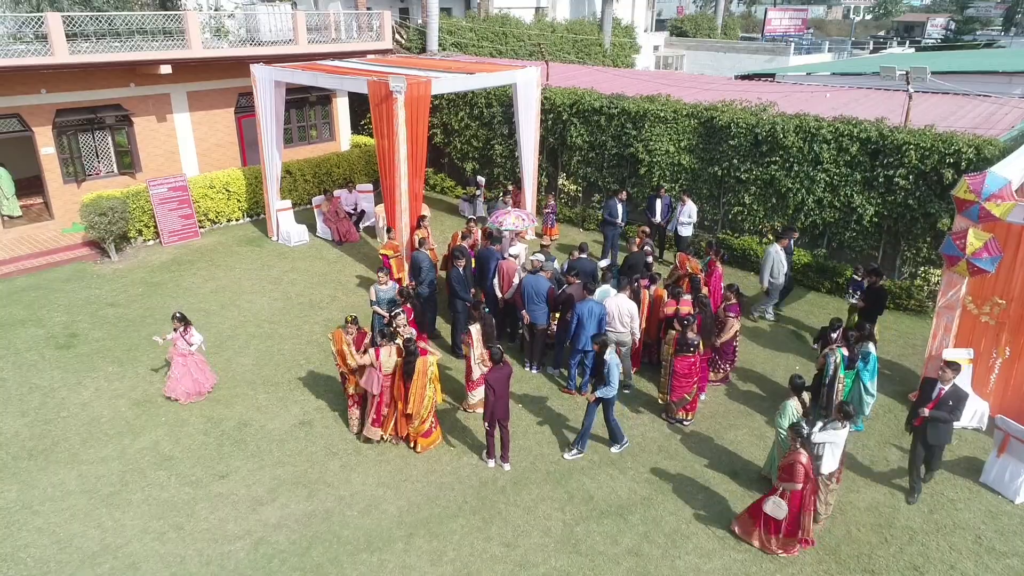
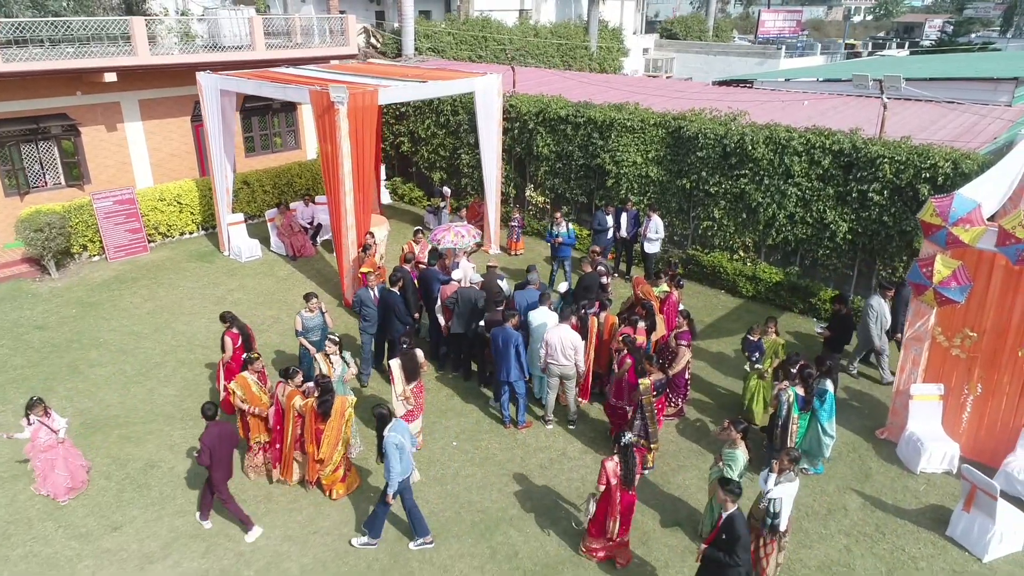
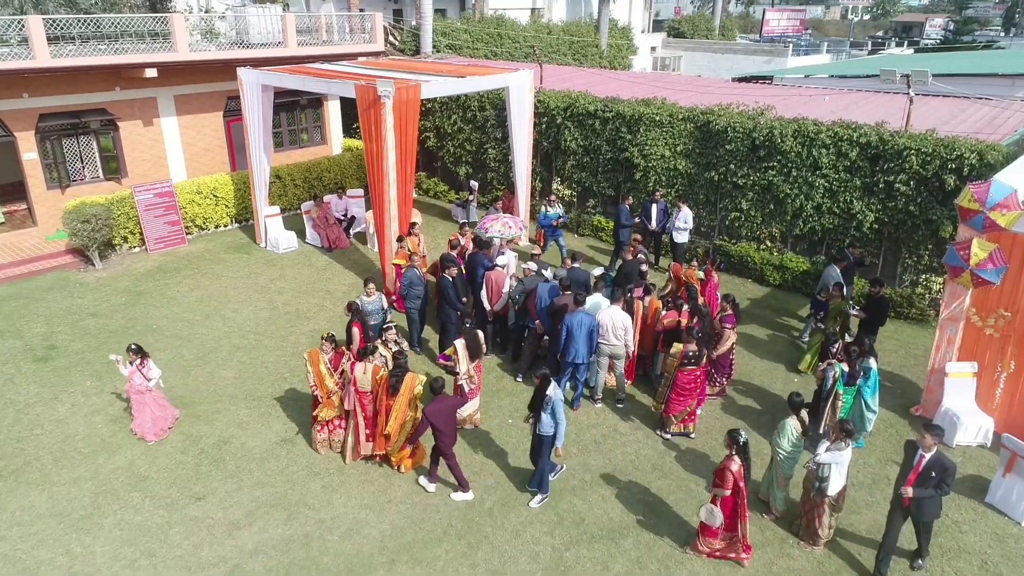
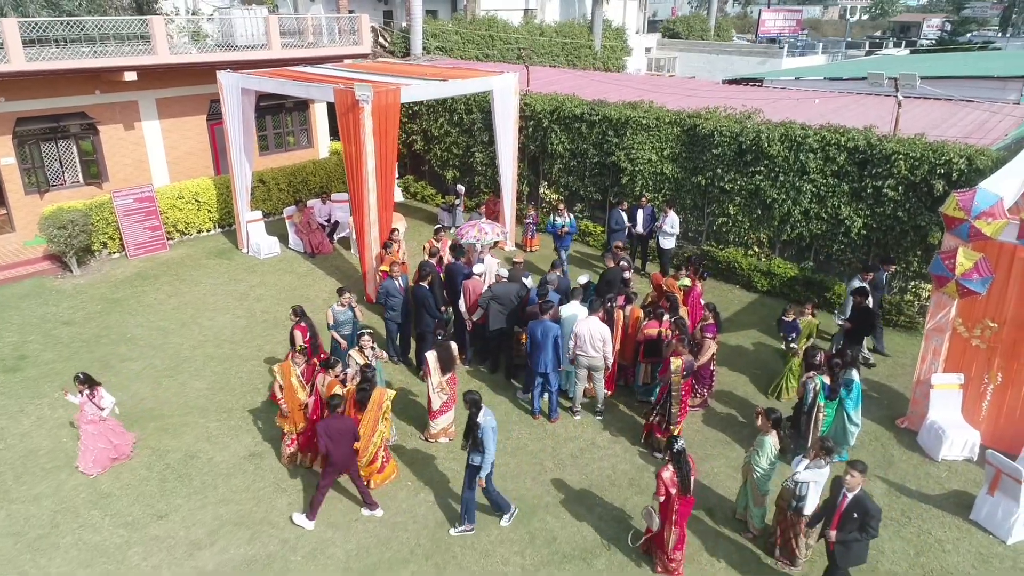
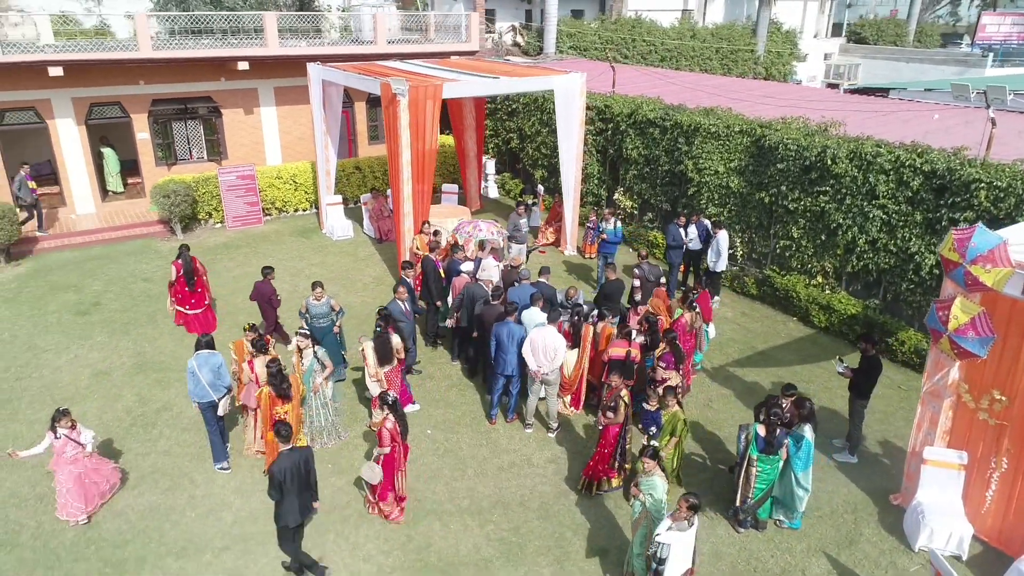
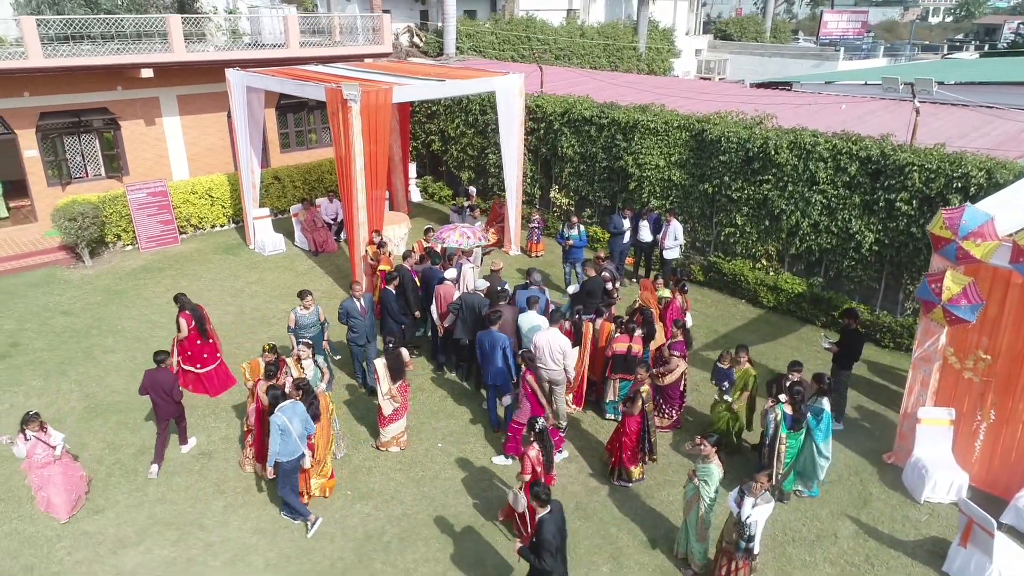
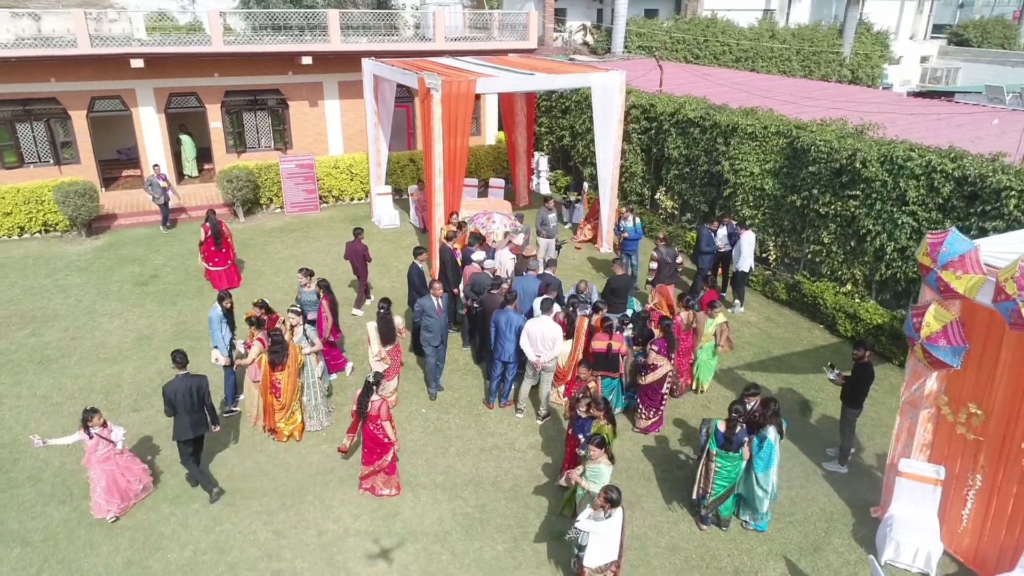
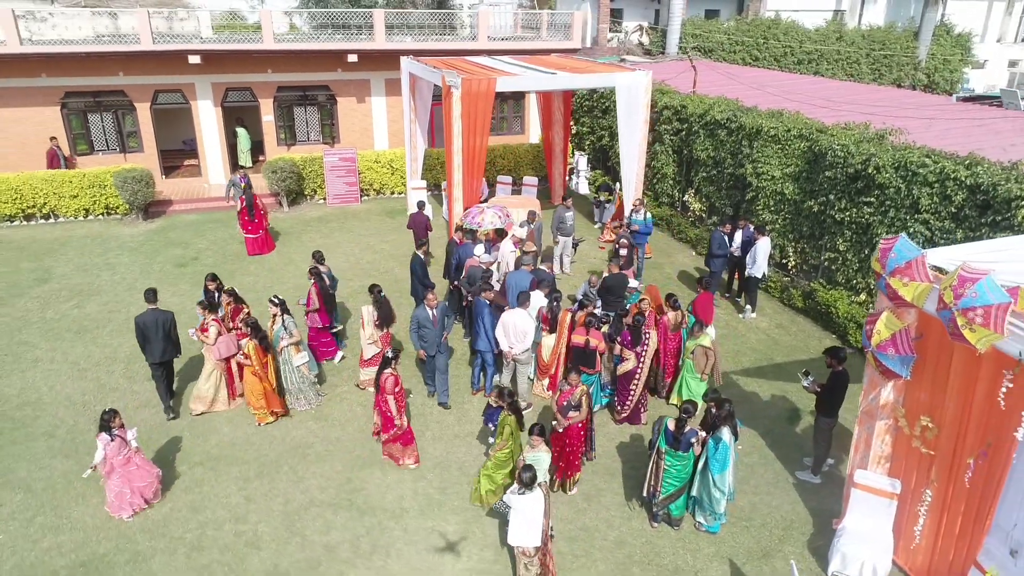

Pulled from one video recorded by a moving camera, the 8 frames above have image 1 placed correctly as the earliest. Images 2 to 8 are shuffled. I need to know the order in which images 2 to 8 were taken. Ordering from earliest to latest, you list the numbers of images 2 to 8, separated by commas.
3, 4, 2, 6, 5, 7, 8
